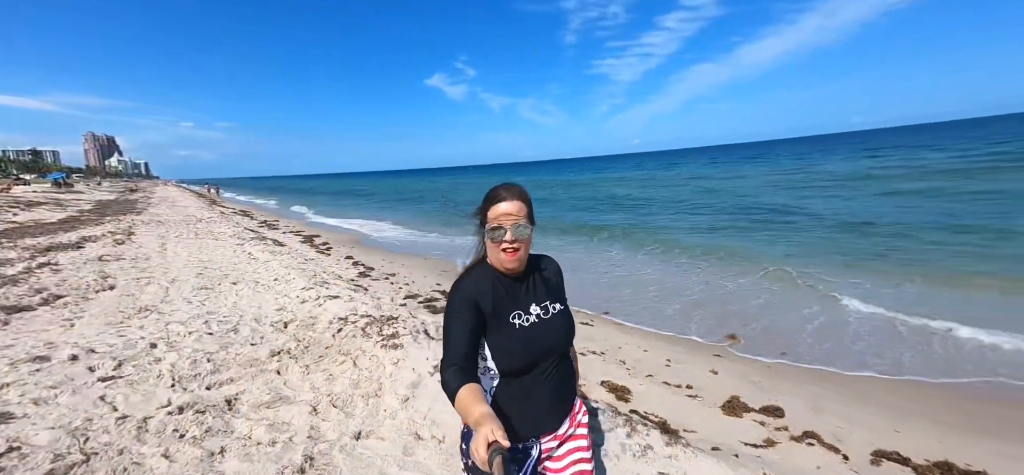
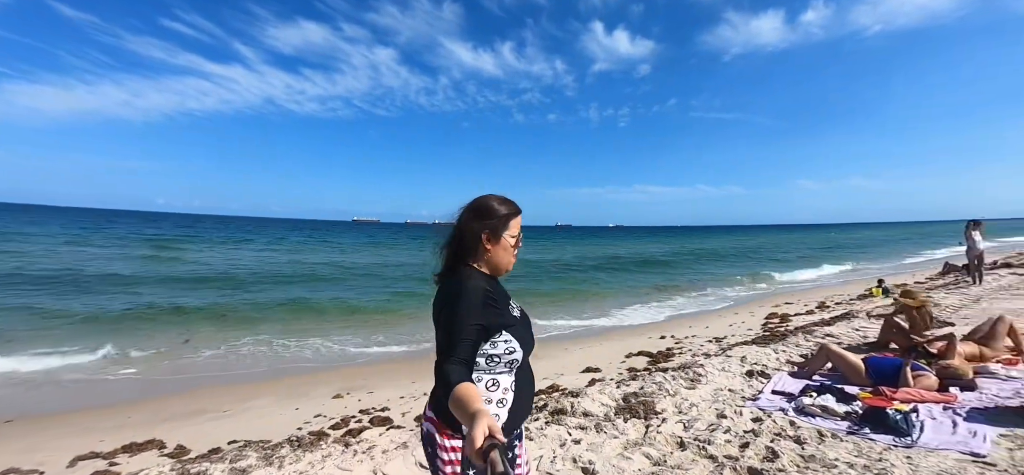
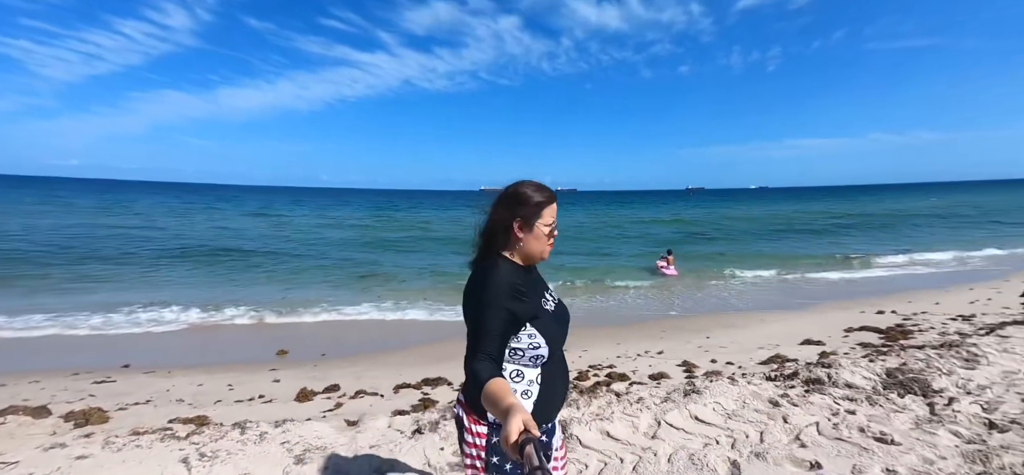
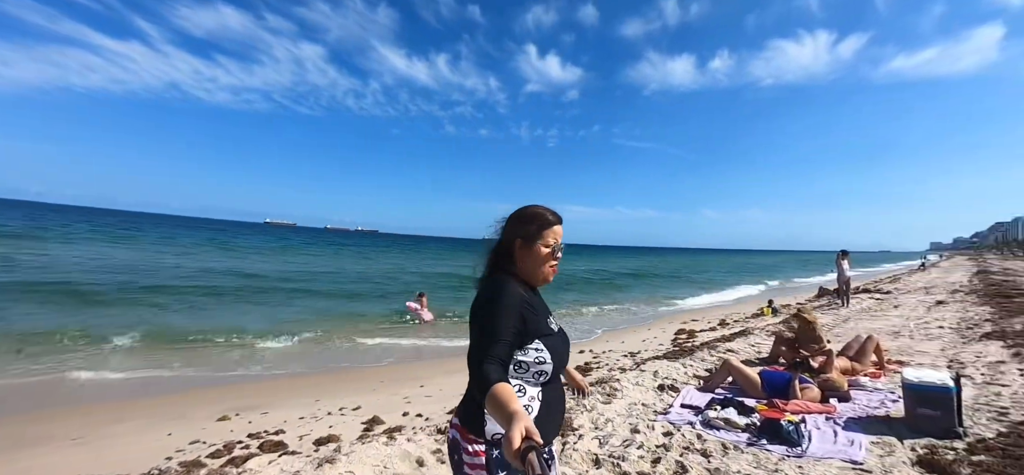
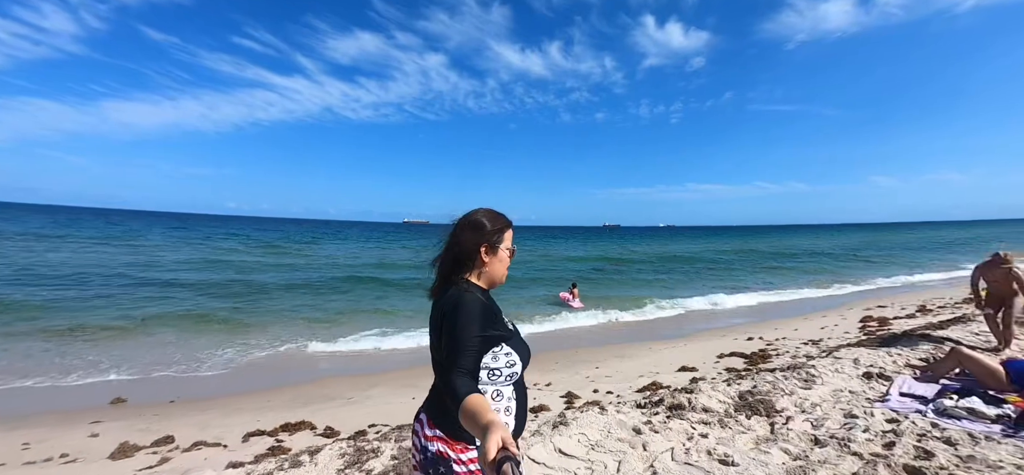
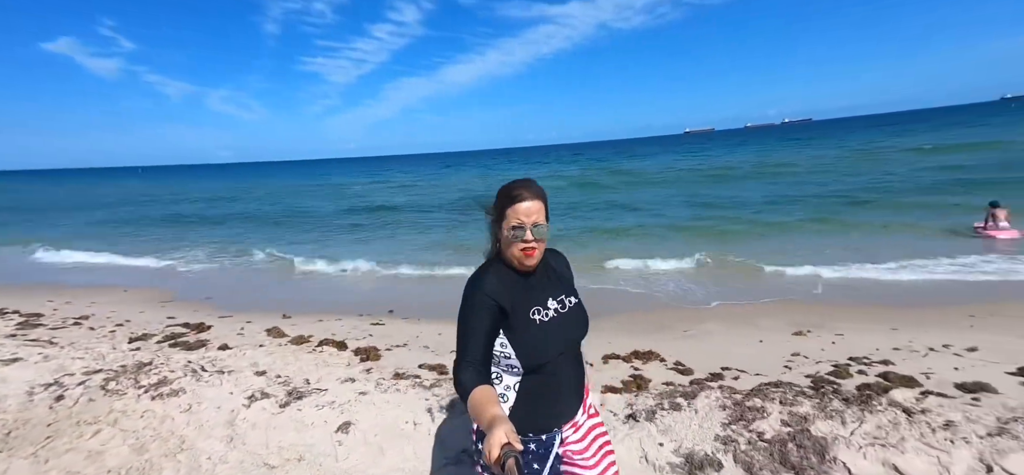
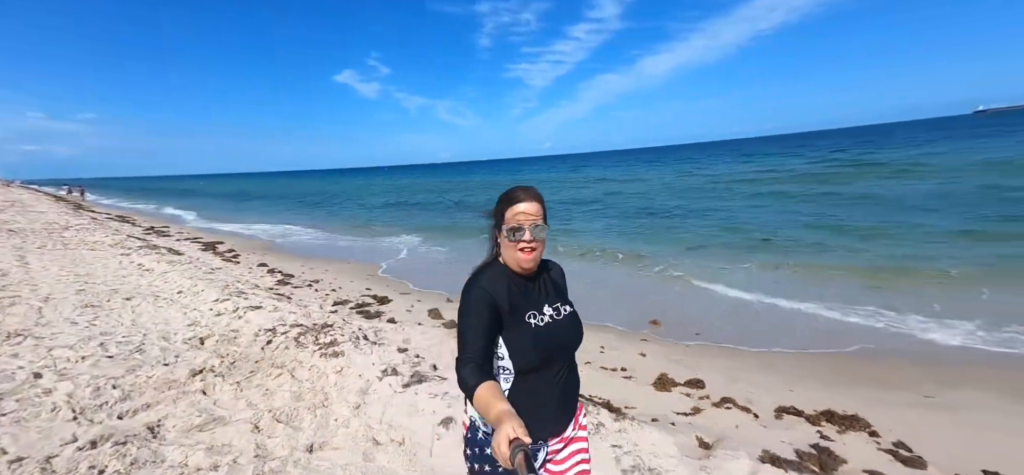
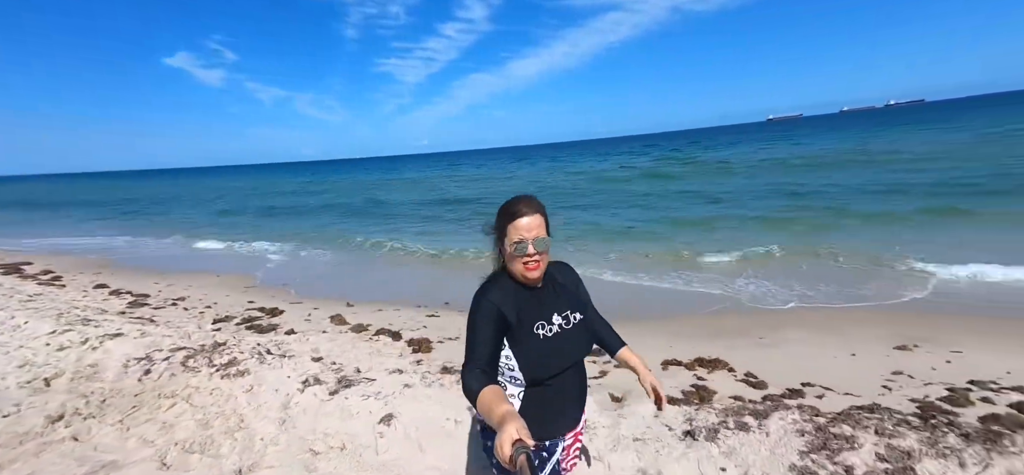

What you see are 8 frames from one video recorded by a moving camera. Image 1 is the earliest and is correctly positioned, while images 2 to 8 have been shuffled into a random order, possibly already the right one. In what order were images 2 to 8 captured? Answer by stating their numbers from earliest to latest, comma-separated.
7, 8, 6, 3, 5, 2, 4
